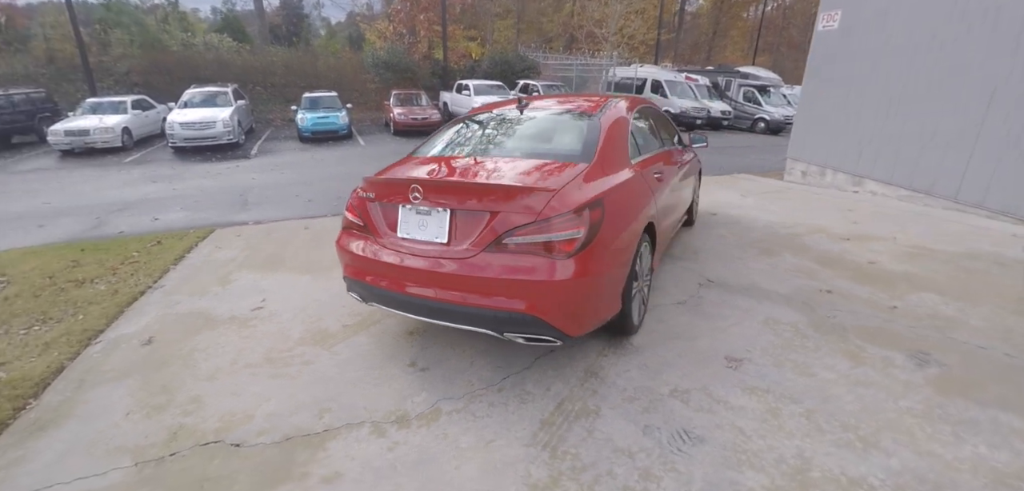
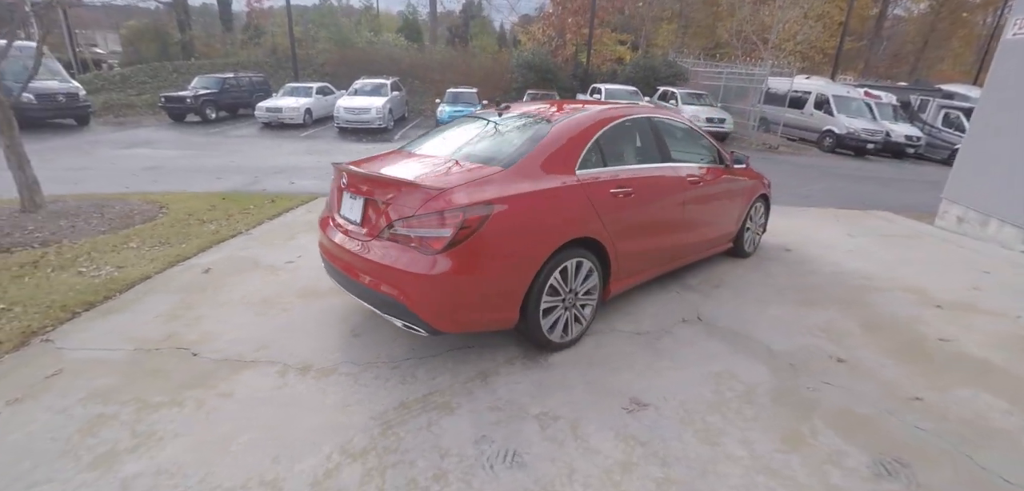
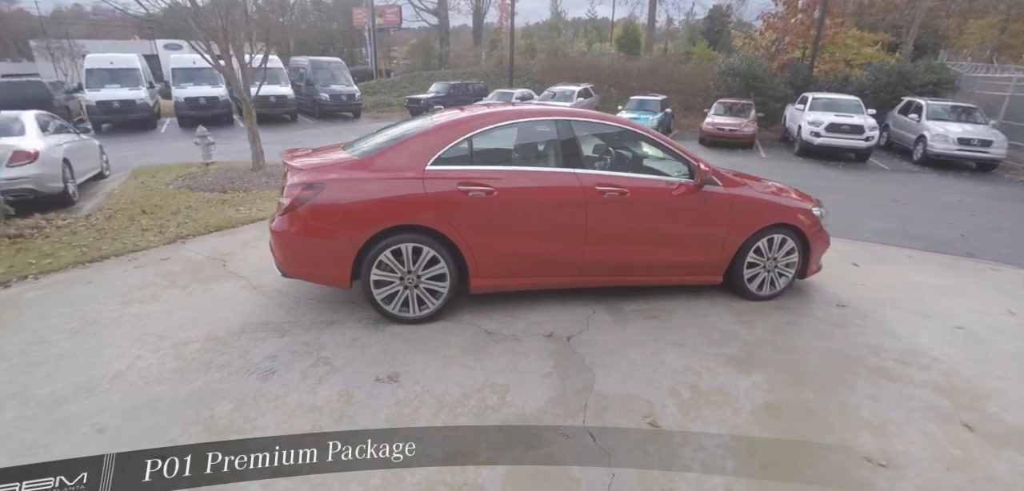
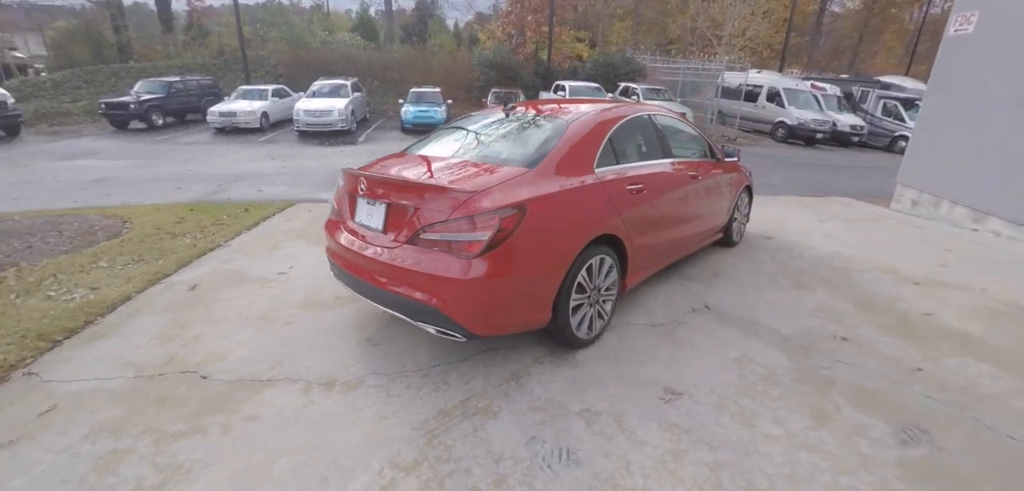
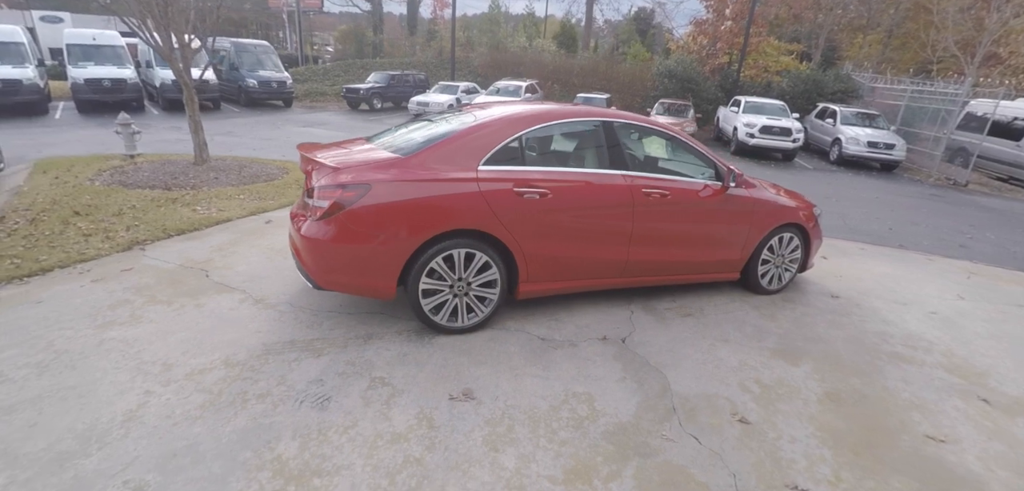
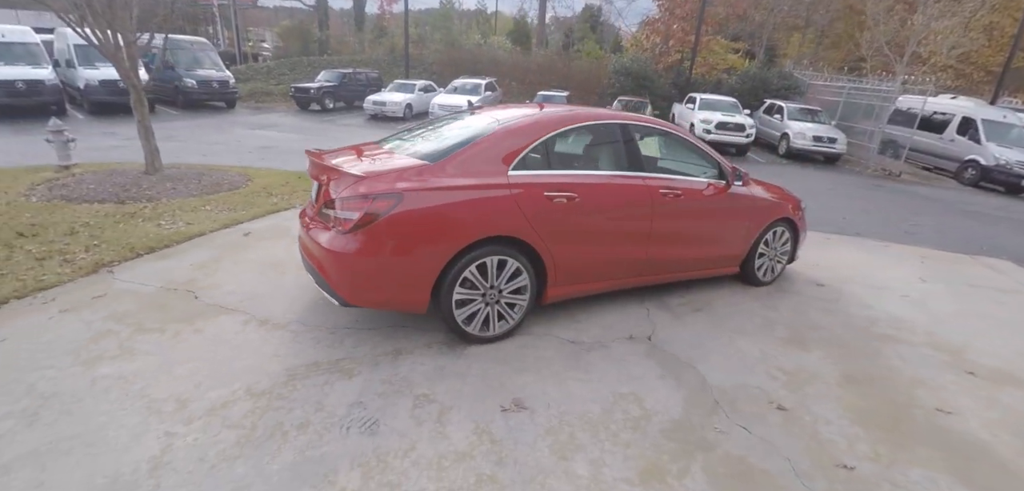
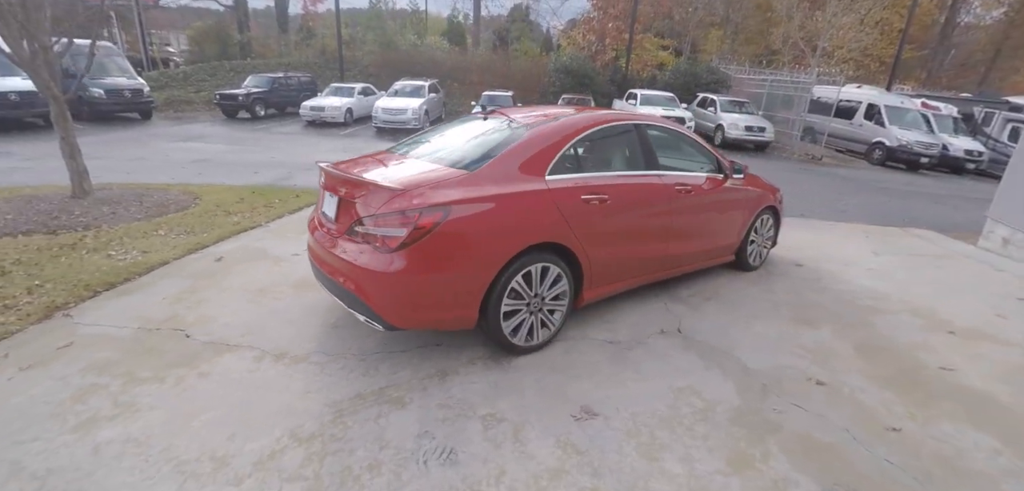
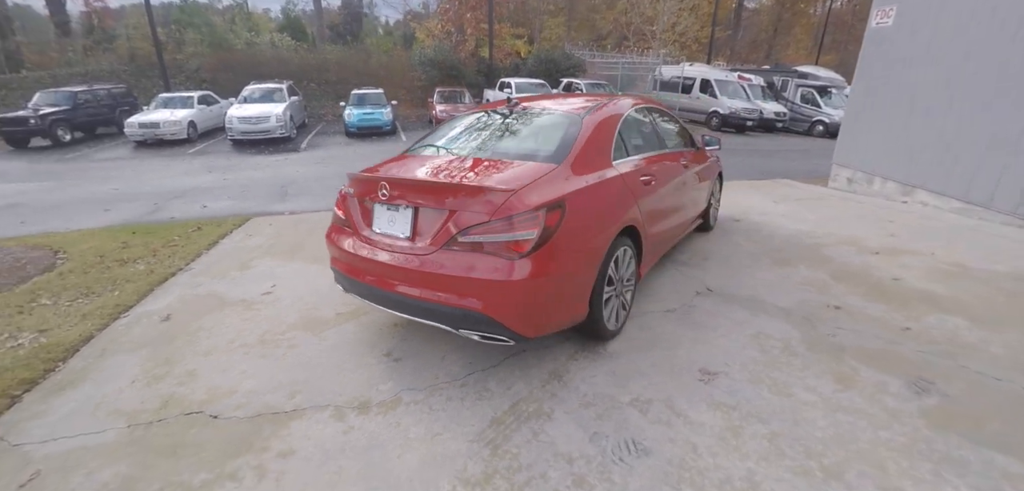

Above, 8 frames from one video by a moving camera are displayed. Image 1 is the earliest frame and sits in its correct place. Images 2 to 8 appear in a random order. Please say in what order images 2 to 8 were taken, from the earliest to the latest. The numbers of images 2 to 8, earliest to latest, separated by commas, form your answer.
8, 4, 2, 7, 6, 5, 3
